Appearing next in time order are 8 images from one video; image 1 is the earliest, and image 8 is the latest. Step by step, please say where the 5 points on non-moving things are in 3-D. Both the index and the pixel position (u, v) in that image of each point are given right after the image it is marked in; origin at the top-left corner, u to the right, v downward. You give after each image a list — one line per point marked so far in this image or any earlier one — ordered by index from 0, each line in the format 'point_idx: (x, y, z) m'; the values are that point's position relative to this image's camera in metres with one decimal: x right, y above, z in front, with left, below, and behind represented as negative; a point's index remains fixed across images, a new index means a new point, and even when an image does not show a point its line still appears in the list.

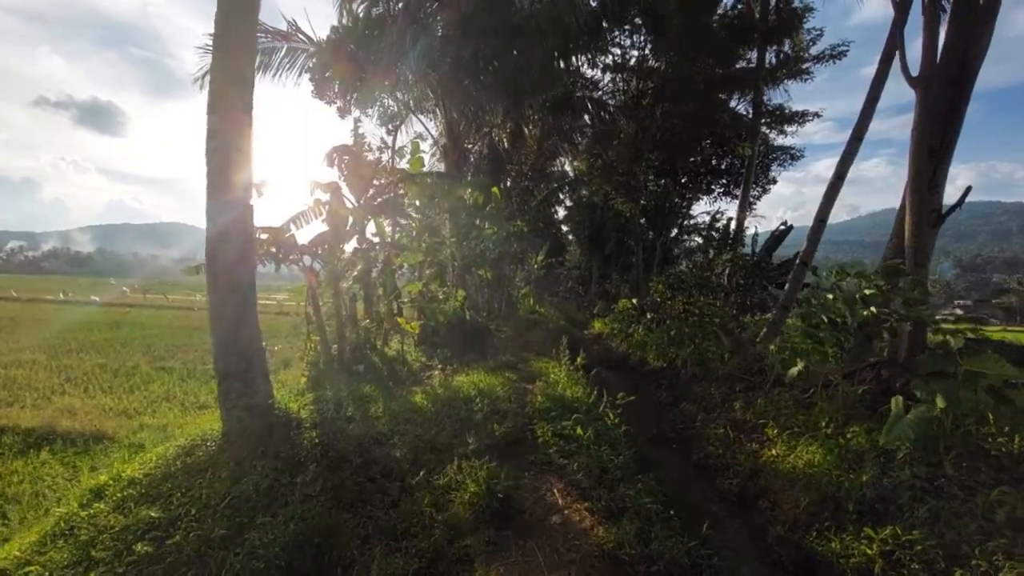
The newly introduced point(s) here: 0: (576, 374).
0: (+0.6, -0.9, +5.0) m
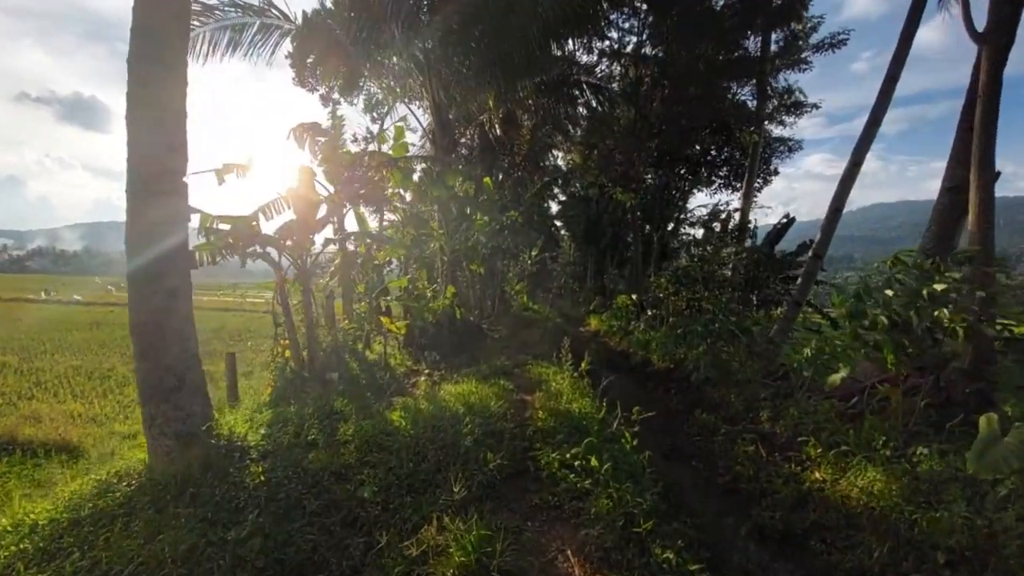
0: (+0.6, -0.8, +4.3) m
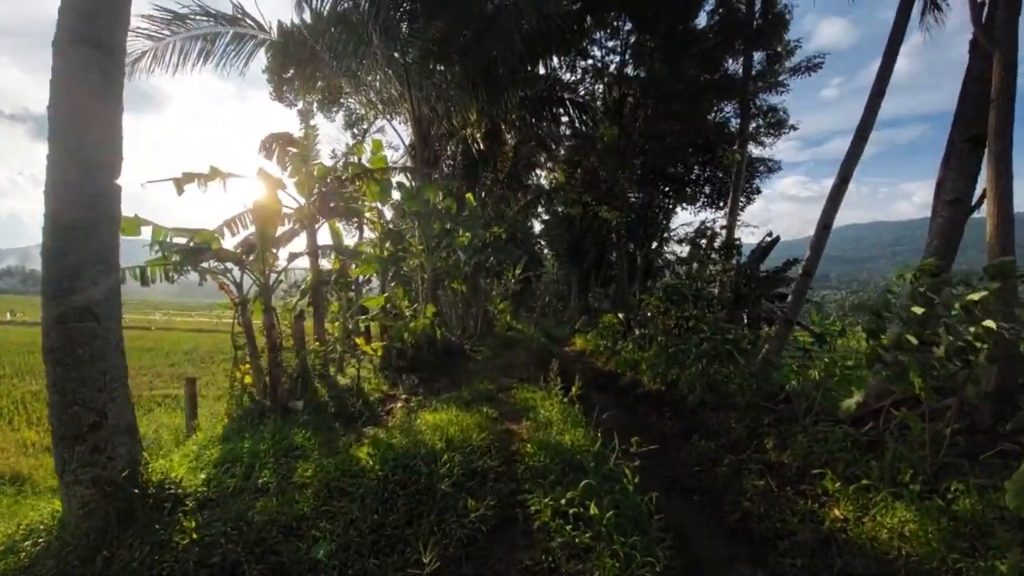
0: (+0.5, -1.0, +4.0) m
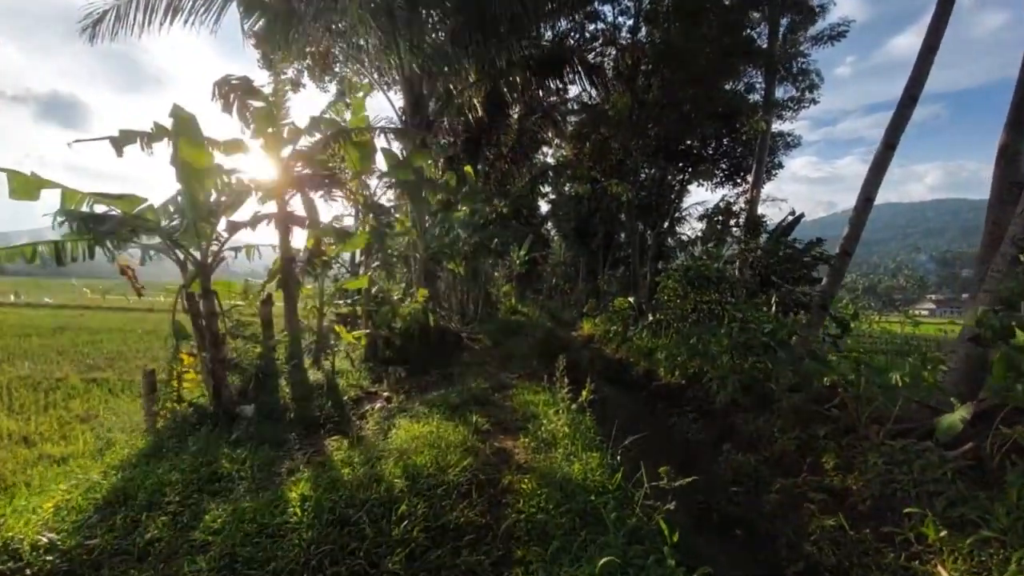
0: (+0.4, -0.8, +3.2) m
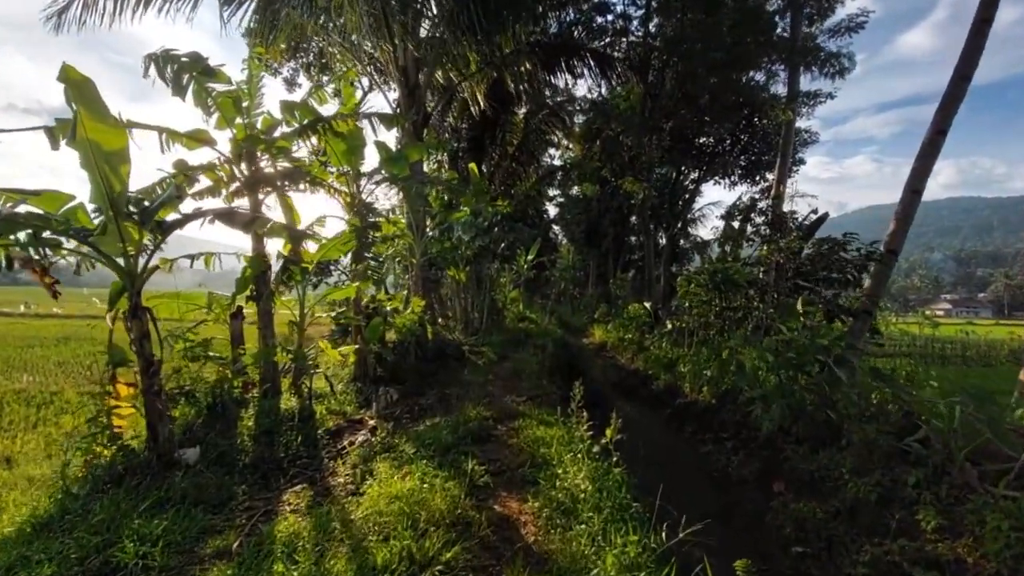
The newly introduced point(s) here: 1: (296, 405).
0: (+0.5, -0.9, +2.5) m
1: (-1.7, -0.9, +4.0) m
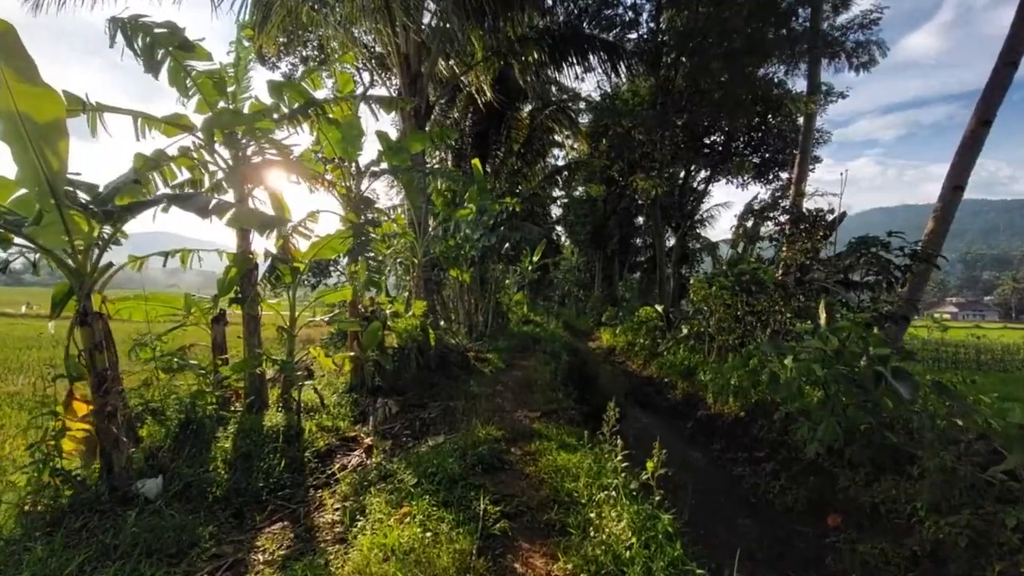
0: (+0.6, -0.9, +2.1) m
1: (-1.6, -0.9, +3.5) m
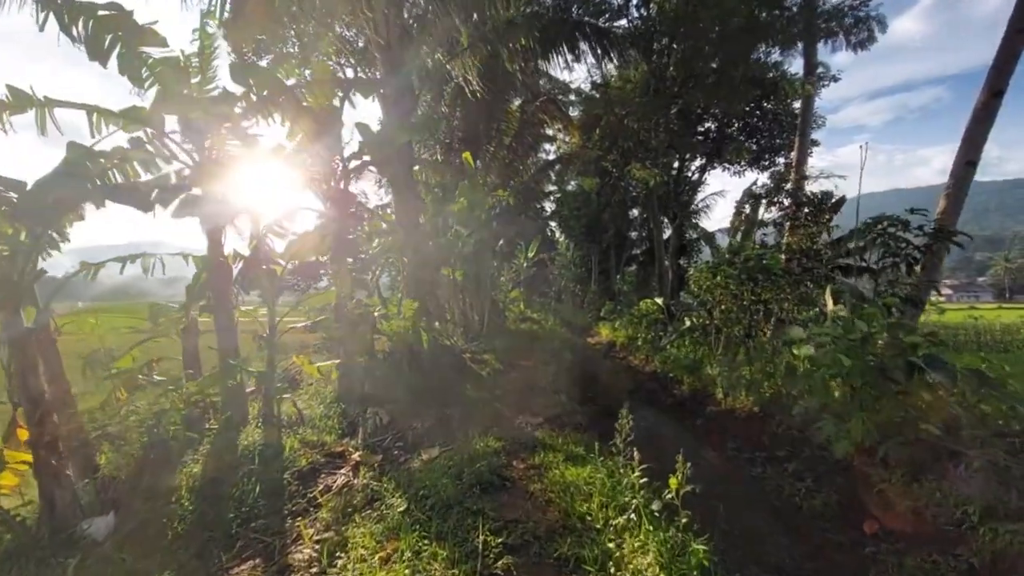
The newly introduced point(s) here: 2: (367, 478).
0: (+0.6, -0.9, +1.8) m
1: (-1.6, -1.0, +3.2) m
2: (-0.8, -1.0, +2.7) m
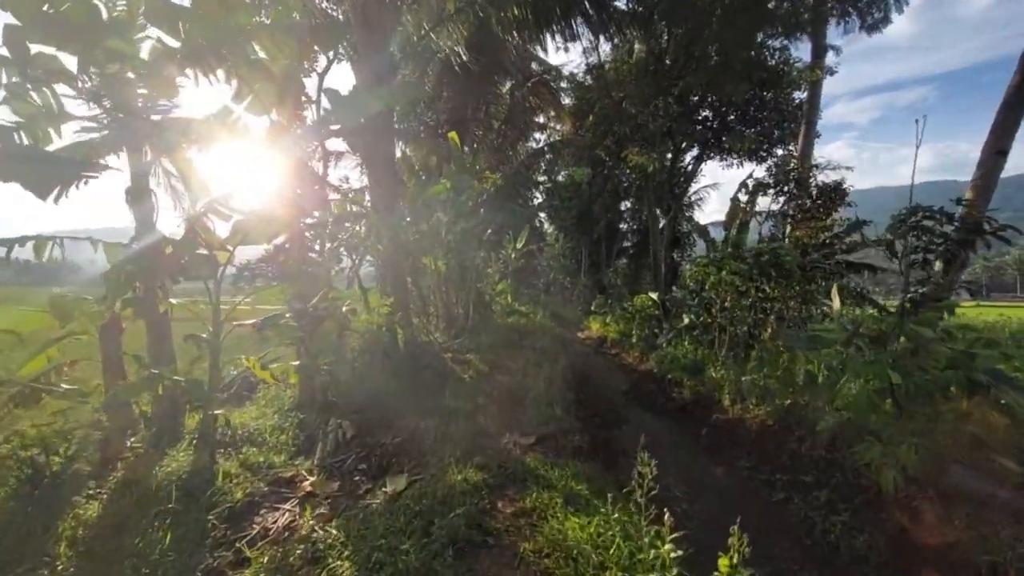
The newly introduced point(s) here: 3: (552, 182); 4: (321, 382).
0: (+0.5, -0.9, +1.3) m
1: (-1.7, -0.9, +2.7) m
2: (-0.9, -1.0, +2.1) m
3: (+1.0, +2.5, +12.0) m
4: (-1.4, -0.7, +3.8) m
